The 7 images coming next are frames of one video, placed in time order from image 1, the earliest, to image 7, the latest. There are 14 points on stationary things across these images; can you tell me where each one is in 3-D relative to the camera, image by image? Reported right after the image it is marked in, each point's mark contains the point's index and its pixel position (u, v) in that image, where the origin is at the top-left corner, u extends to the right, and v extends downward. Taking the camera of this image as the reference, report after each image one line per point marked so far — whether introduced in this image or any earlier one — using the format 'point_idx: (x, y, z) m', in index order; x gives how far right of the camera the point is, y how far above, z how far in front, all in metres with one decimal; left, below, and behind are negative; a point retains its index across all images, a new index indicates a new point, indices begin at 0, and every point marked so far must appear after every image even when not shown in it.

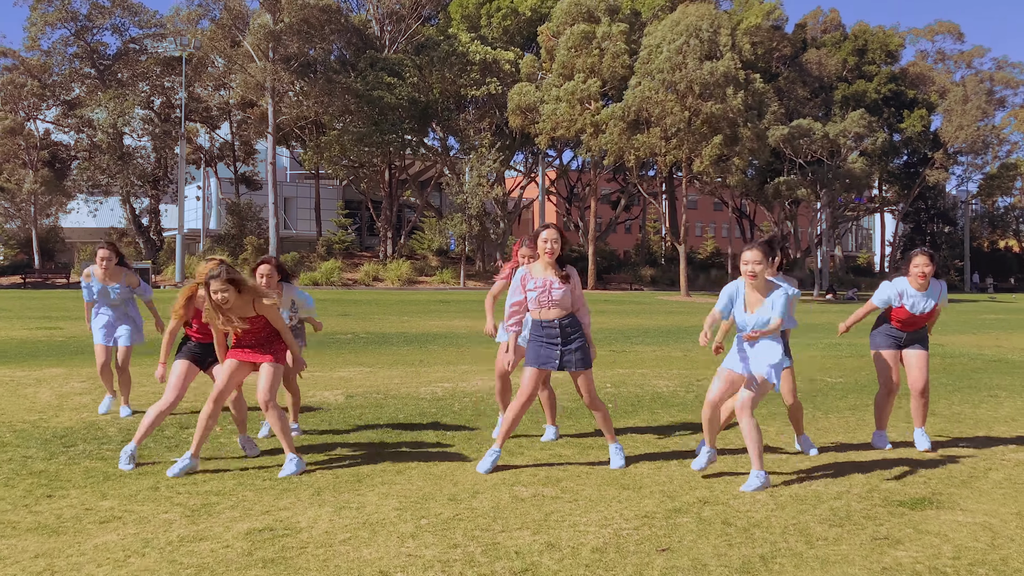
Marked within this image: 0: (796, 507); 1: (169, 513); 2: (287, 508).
0: (+1.8, -1.4, +4.7) m
1: (-2.0, -1.3, +4.4) m
2: (-1.3, -1.3, +4.5) m
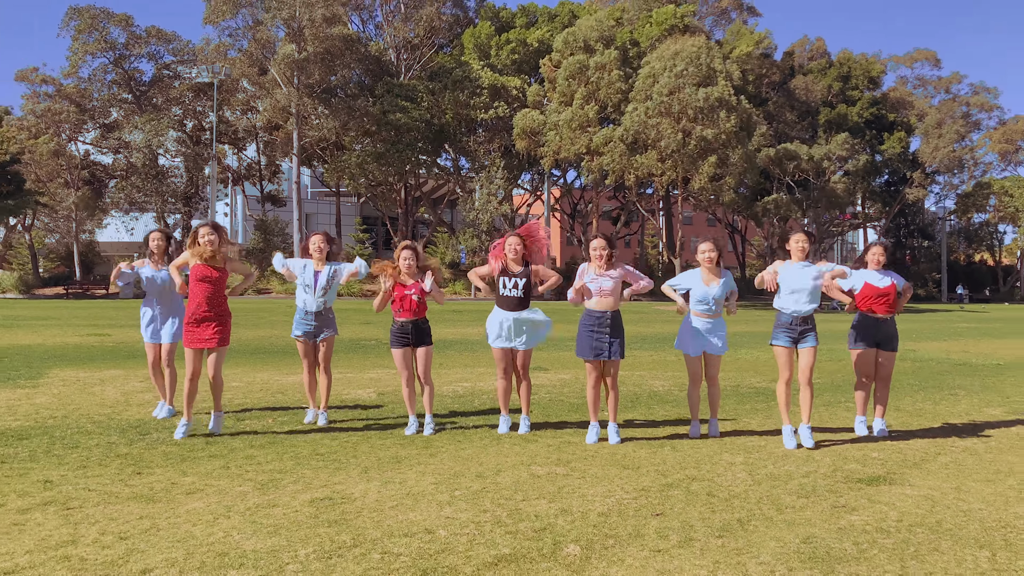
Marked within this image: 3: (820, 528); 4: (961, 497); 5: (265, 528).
0: (+1.9, -1.4, +5.5) m
1: (-1.9, -1.4, +5.2) m
2: (-1.2, -1.4, +5.3) m
3: (+1.9, -1.5, +4.7) m
4: (+3.1, -1.5, +5.2) m
5: (-1.5, -1.4, +4.5) m
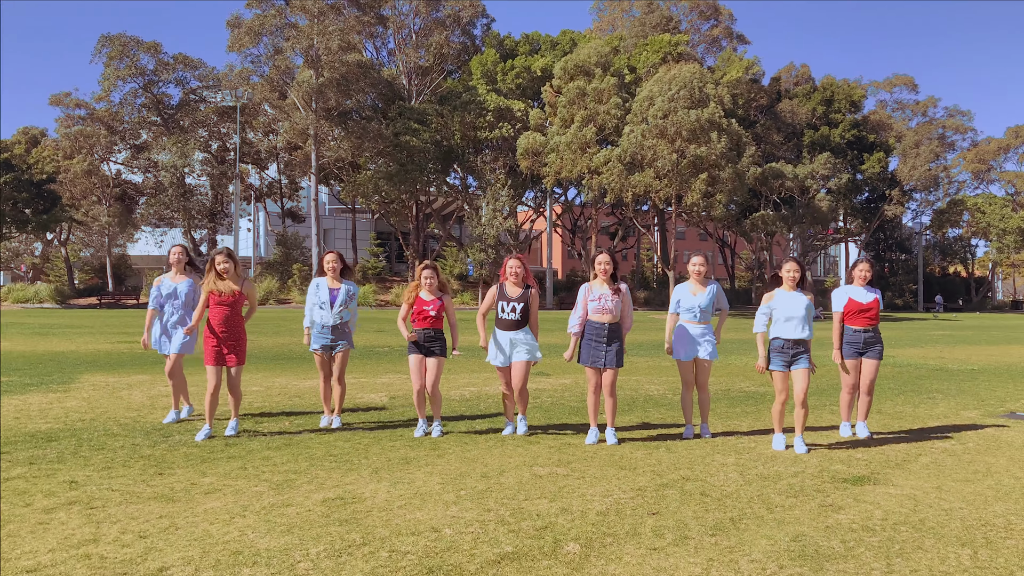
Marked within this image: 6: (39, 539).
0: (+1.9, -1.5, +5.7) m
1: (-1.9, -1.4, +5.4) m
2: (-1.2, -1.5, +5.5) m
3: (+1.9, -1.6, +4.9) m
4: (+3.1, -1.5, +5.4) m
5: (-1.5, -1.5, +4.7) m
6: (-2.8, -1.5, +4.4) m
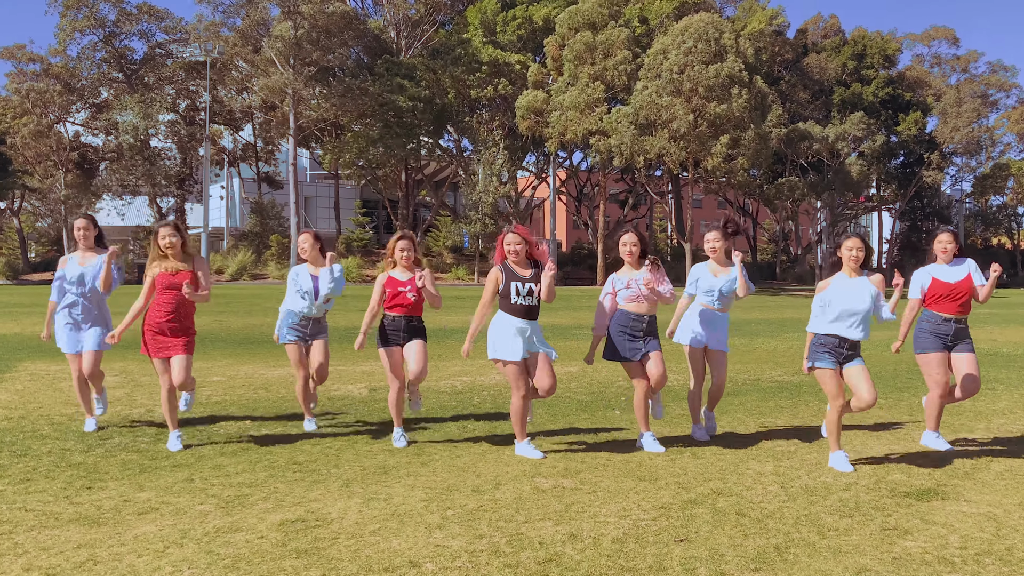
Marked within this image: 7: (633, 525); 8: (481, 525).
0: (+1.9, -1.4, +4.8) m
1: (-1.9, -1.3, +4.5) m
2: (-1.2, -1.3, +4.6) m
3: (+1.9, -1.4, +4.0) m
4: (+3.1, -1.4, +4.5) m
5: (-1.5, -1.4, +3.8) m
6: (-2.8, -1.4, +3.5) m
7: (+0.7, -1.4, +4.3) m
8: (-0.2, -1.4, +4.3) m
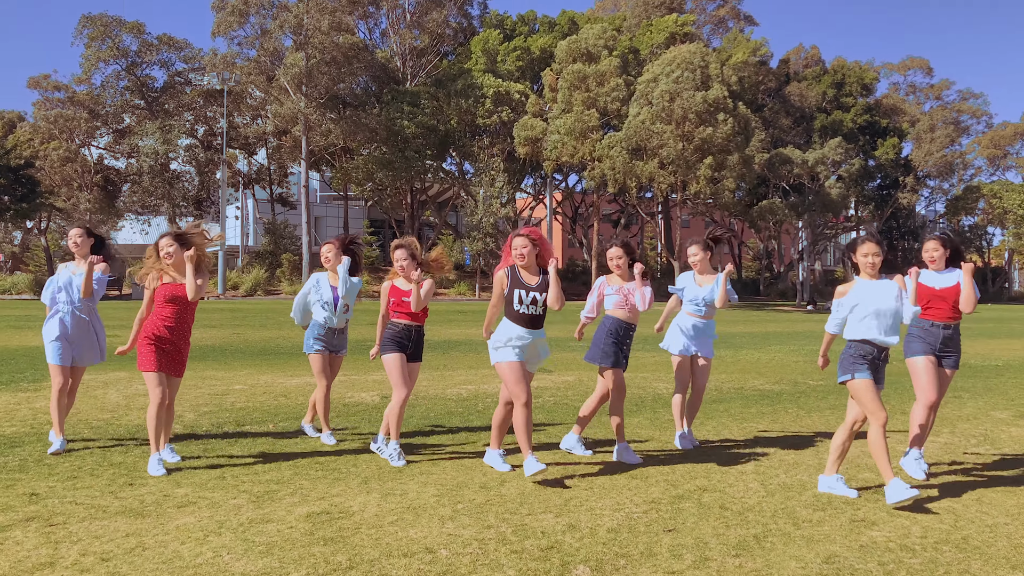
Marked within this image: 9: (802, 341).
0: (+2.0, -1.5, +5.3) m
1: (-1.8, -1.4, +5.0) m
2: (-1.2, -1.4, +5.1) m
3: (+2.0, -1.5, +4.4) m
4: (+3.2, -1.5, +4.9) m
5: (-1.5, -1.5, +4.2) m
6: (-2.8, -1.5, +4.0) m
7: (+0.7, -1.5, +4.8) m
8: (-0.2, -1.5, +4.7) m
9: (+7.1, -1.3, +18.1) m
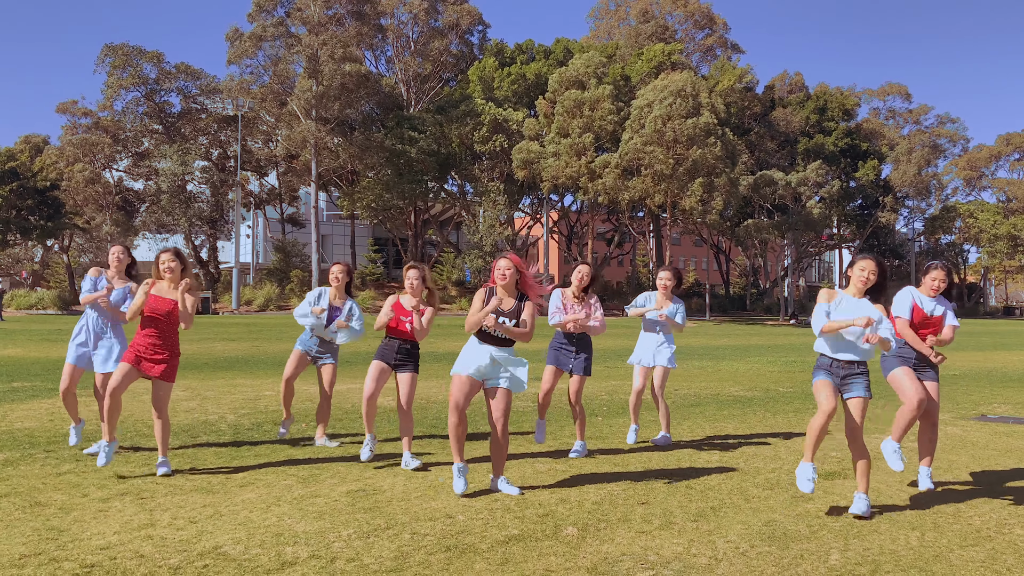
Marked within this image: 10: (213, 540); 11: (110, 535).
0: (+2.0, -1.6, +6.3) m
1: (-1.8, -1.6, +6.0) m
2: (-1.2, -1.6, +6.1) m
3: (+2.0, -1.7, +5.5) m
4: (+3.2, -1.6, +6.0) m
5: (-1.4, -1.6, +5.3) m
6: (-2.8, -1.6, +5.0) m
7: (+0.8, -1.6, +5.9) m
8: (-0.1, -1.6, +5.8) m
9: (+7.0, -1.7, +19.2) m
10: (-1.9, -1.6, +4.8) m
11: (-2.6, -1.6, +4.8) m
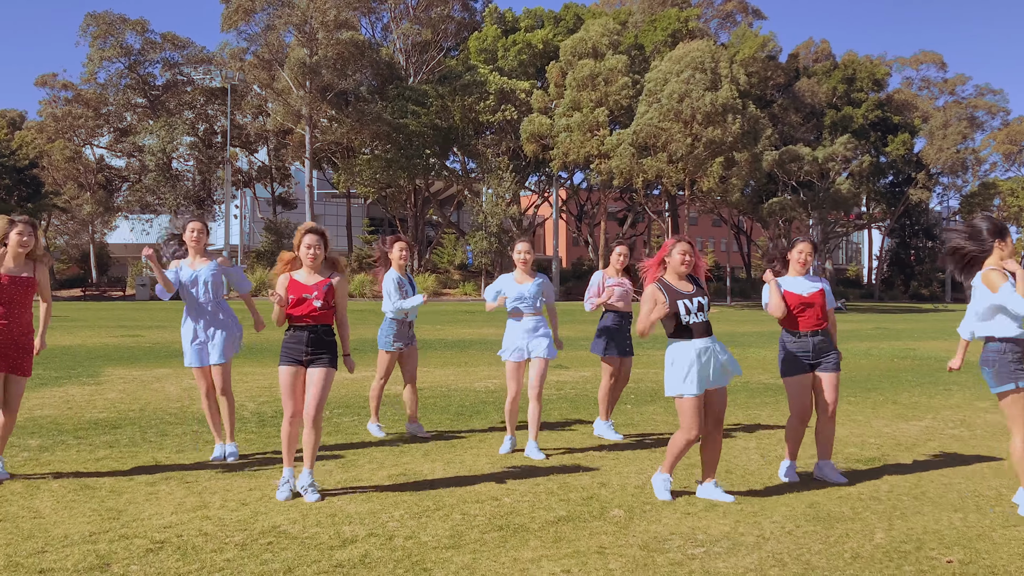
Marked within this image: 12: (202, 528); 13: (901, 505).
0: (+2.3, -1.5, +6.4) m
1: (-1.5, -1.4, +6.1) m
2: (-0.8, -1.4, +6.2) m
3: (+2.3, -1.6, +5.6) m
4: (+3.5, -1.5, +6.1) m
5: (-1.1, -1.5, +5.4) m
6: (-2.4, -1.5, +5.1) m
7: (+1.1, -1.5, +5.9) m
8: (+0.2, -1.5, +5.9) m
9: (+7.3, -1.4, +19.3) m
10: (-1.6, -1.5, +4.8) m
11: (-2.3, -1.5, +4.9) m
12: (-1.9, -1.5, +4.6) m
13: (+2.8, -1.6, +5.4) m
